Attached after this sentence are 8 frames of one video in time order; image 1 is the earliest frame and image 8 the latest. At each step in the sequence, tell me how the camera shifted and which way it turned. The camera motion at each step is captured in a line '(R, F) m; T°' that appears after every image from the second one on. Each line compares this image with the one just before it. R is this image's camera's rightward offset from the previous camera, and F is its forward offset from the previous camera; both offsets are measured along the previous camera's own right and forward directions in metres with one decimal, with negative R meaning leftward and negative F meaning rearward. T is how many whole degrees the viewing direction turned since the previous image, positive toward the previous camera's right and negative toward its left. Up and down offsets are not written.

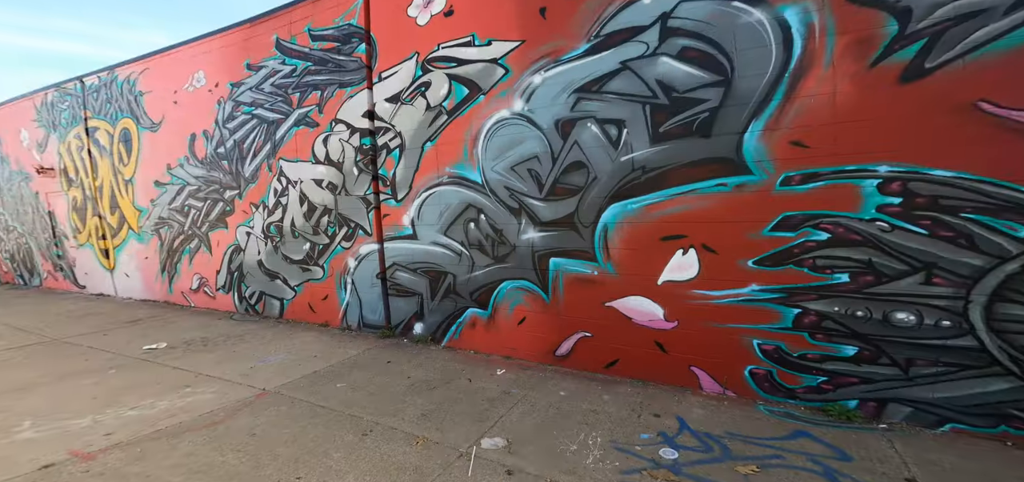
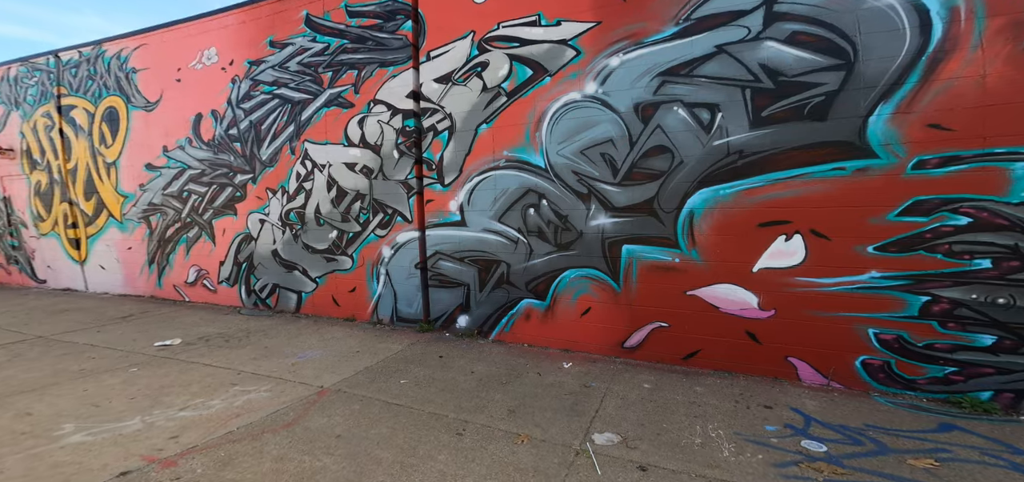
(-0.9, +0.2) m; +4°
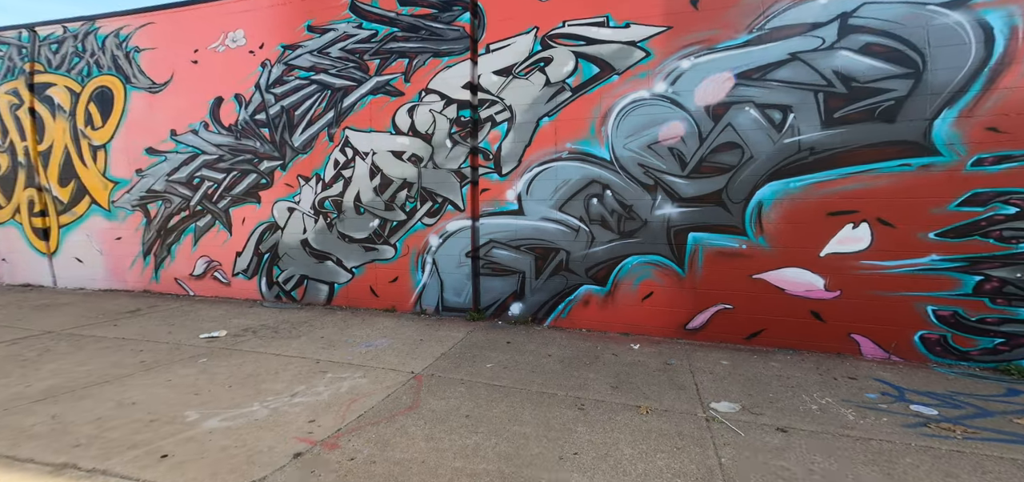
(-1.0, -0.1) m; +5°
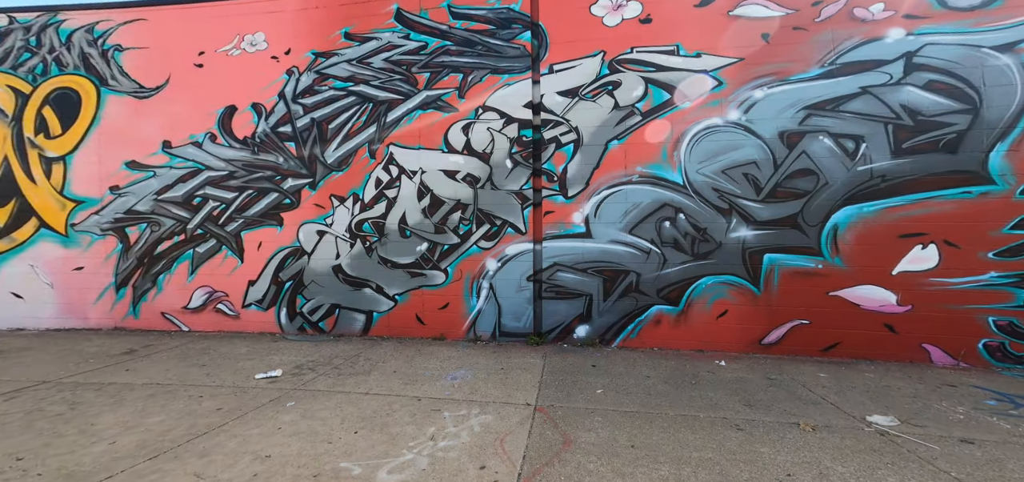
(-1.3, +0.2) m; +7°
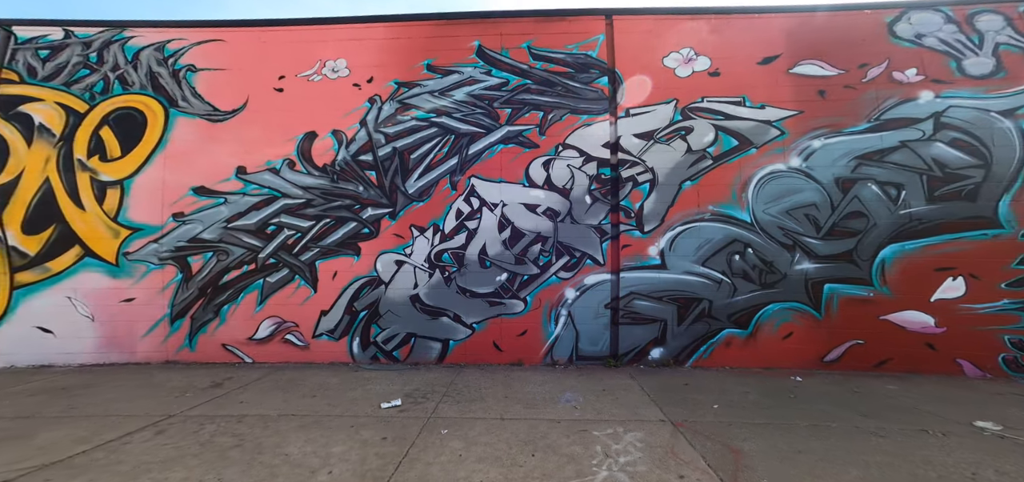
(-1.4, -0.2) m; +5°
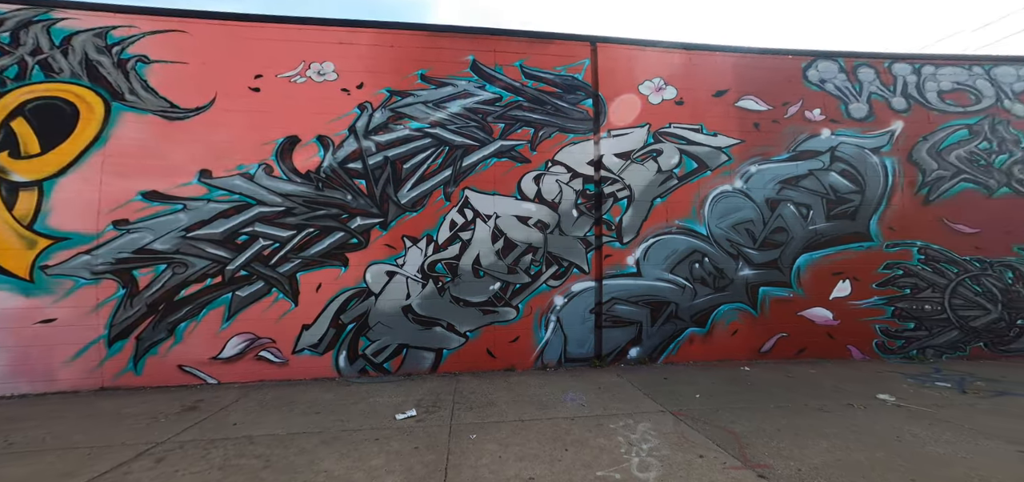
(-0.8, -0.1) m; +11°
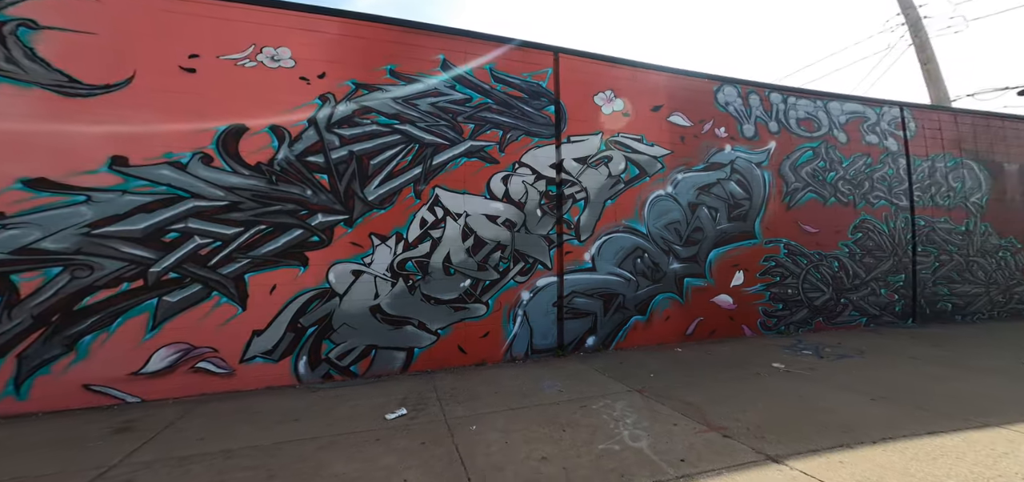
(-0.7, -0.1) m; +13°
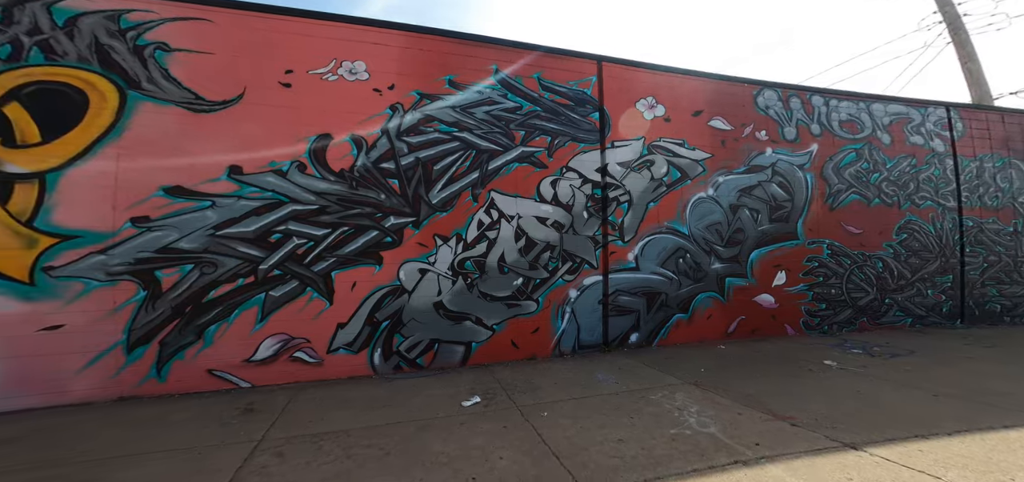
(-0.5, -0.3) m; -3°
